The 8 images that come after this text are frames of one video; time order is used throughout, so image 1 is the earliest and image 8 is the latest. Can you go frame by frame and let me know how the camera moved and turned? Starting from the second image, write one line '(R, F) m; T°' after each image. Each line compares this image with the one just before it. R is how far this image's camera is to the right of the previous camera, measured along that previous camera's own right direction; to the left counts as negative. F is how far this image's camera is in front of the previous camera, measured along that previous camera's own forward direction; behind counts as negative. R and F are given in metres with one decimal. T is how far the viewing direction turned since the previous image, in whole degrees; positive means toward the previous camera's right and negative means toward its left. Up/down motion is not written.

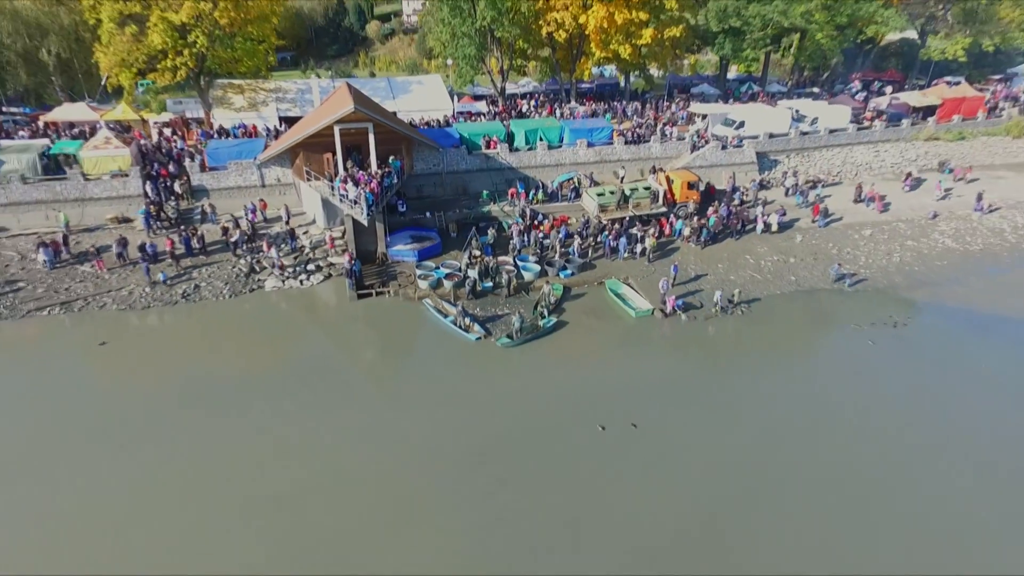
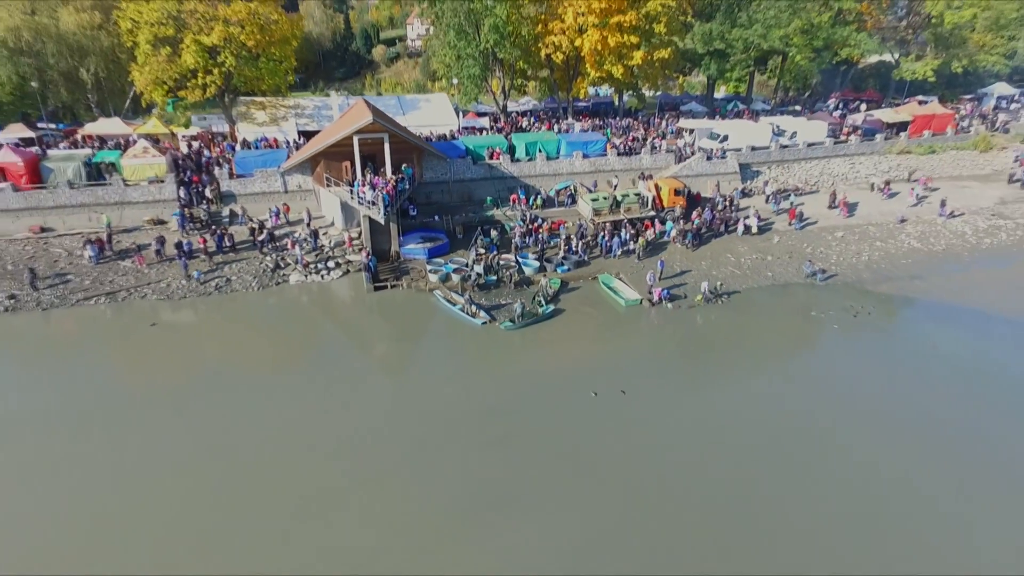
(-0.1, -1.8) m; 0°
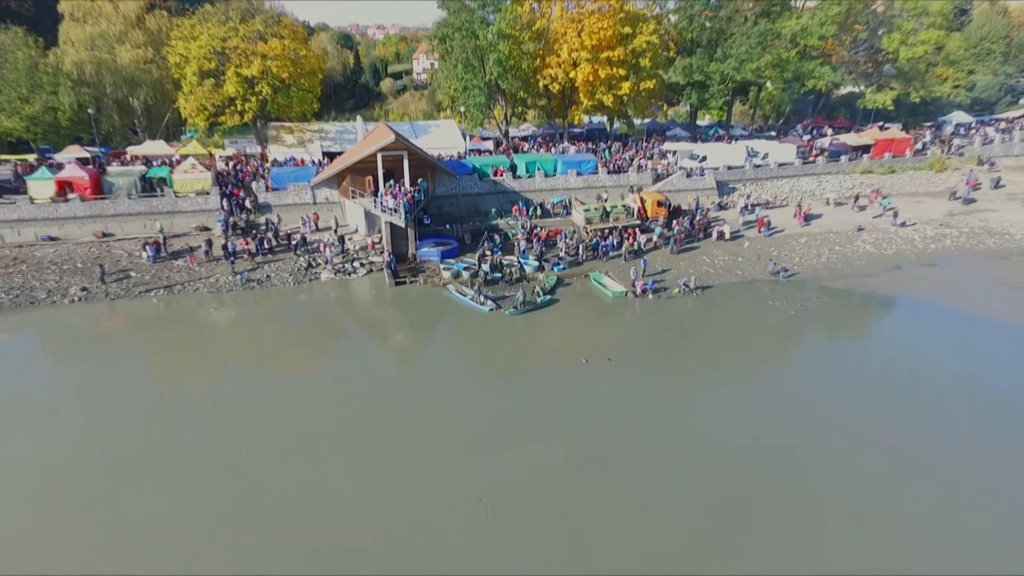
(-0.1, -3.0) m; 0°
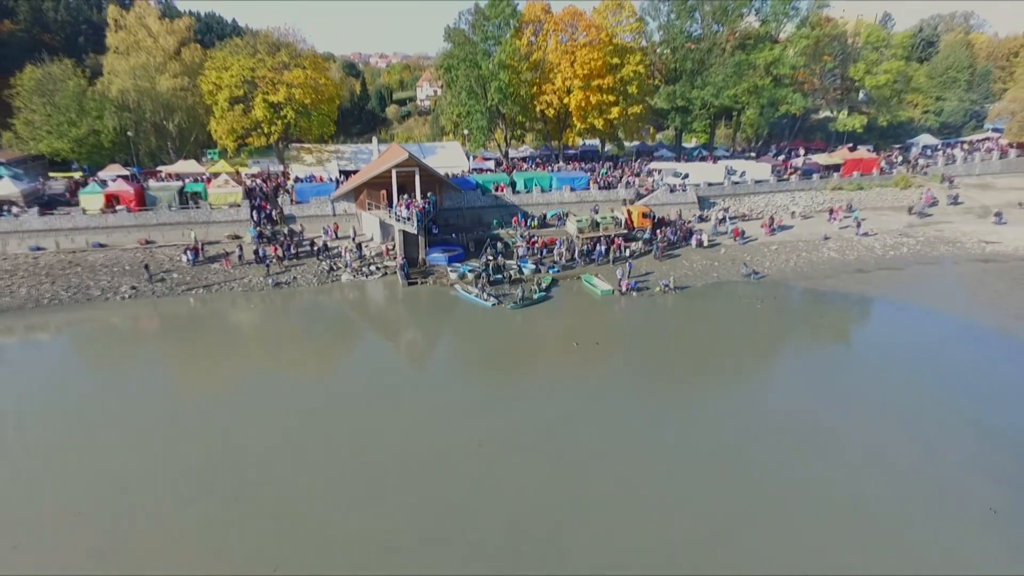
(0.0, -2.8) m; 0°
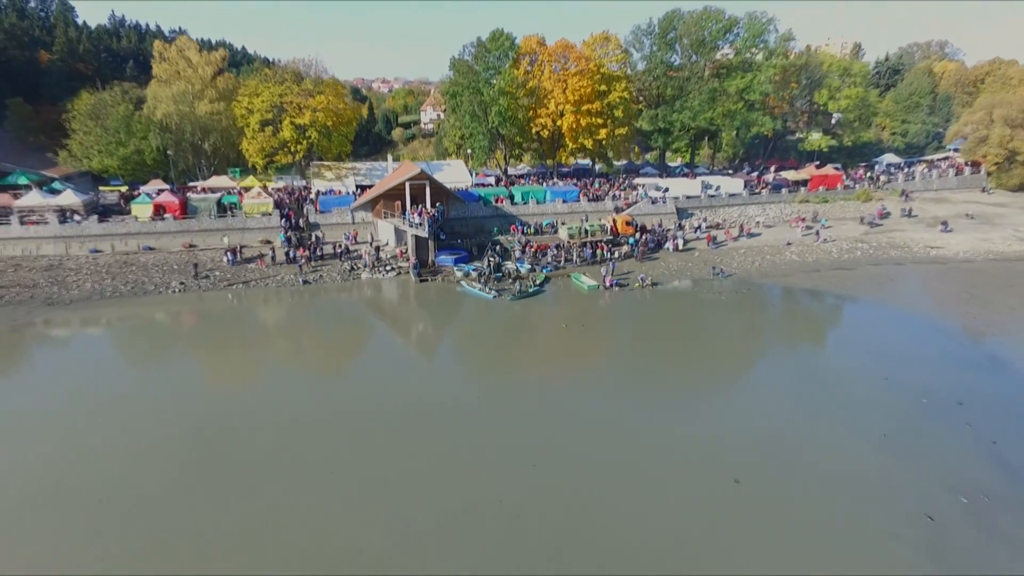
(0.0, -3.7) m; 0°
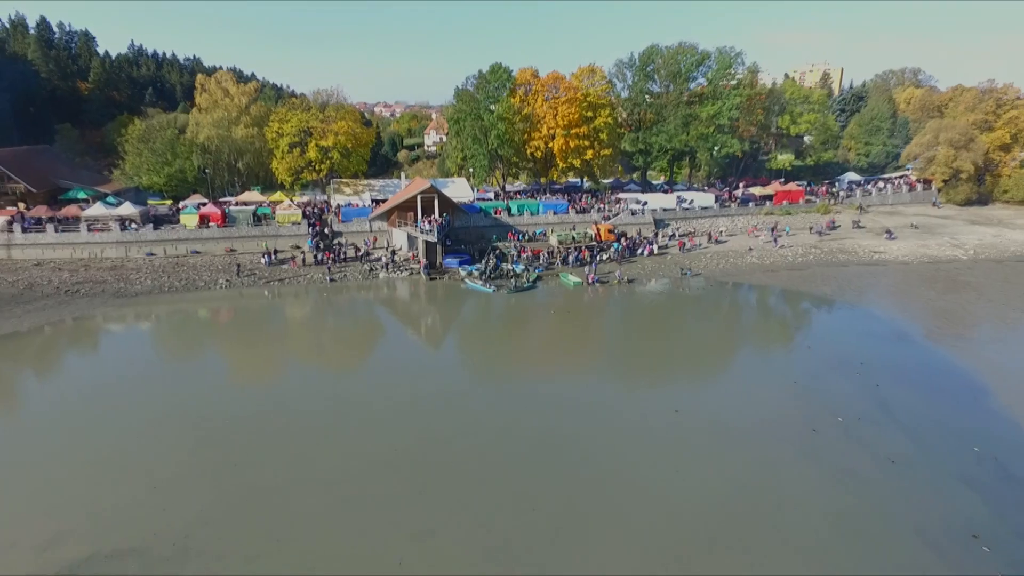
(+0.1, -4.8) m; 0°
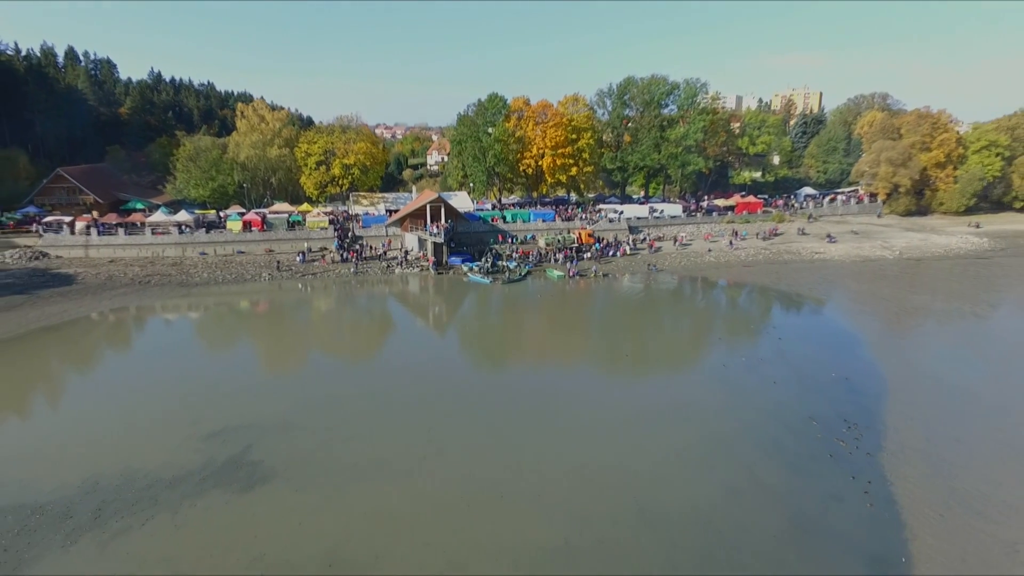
(+0.3, -6.6) m; 0°
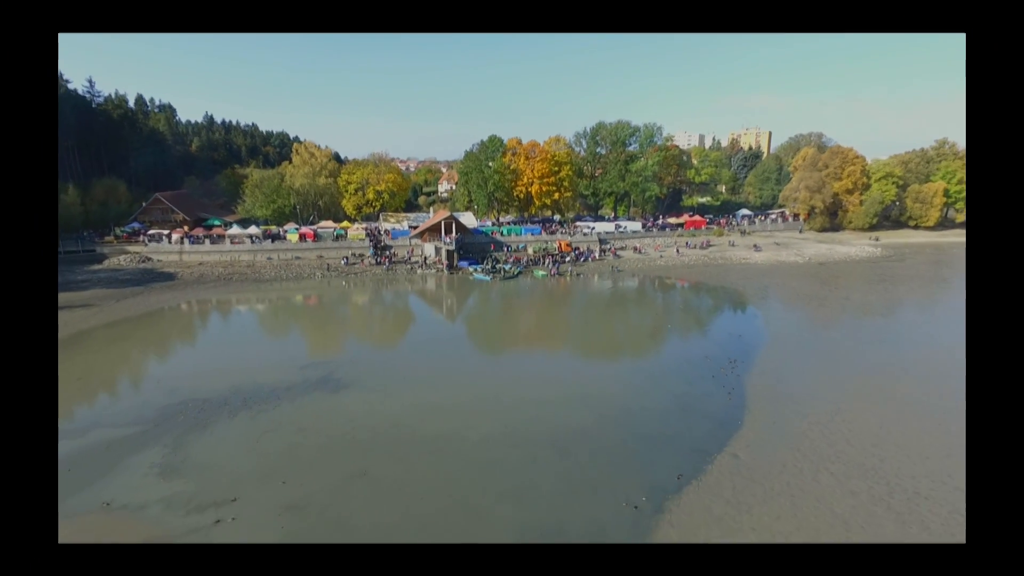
(+0.5, -12.6) m; 0°
